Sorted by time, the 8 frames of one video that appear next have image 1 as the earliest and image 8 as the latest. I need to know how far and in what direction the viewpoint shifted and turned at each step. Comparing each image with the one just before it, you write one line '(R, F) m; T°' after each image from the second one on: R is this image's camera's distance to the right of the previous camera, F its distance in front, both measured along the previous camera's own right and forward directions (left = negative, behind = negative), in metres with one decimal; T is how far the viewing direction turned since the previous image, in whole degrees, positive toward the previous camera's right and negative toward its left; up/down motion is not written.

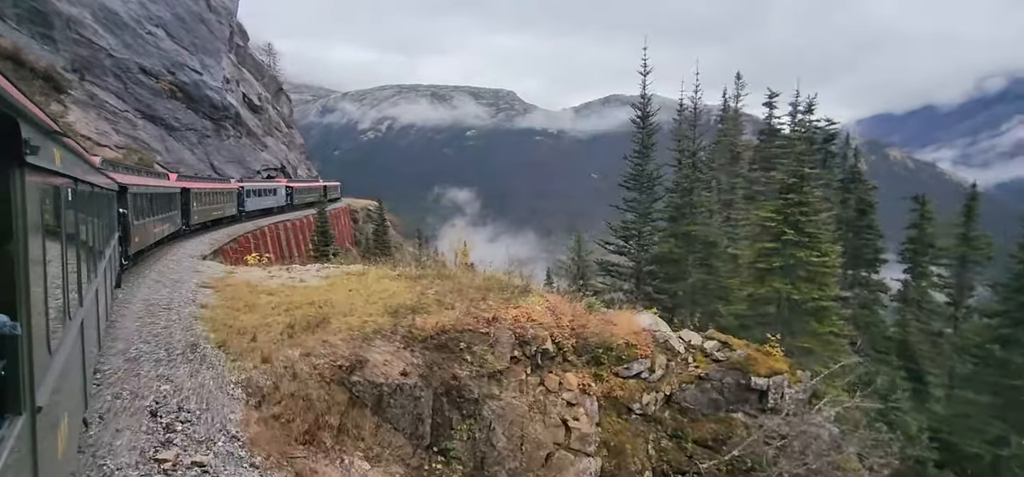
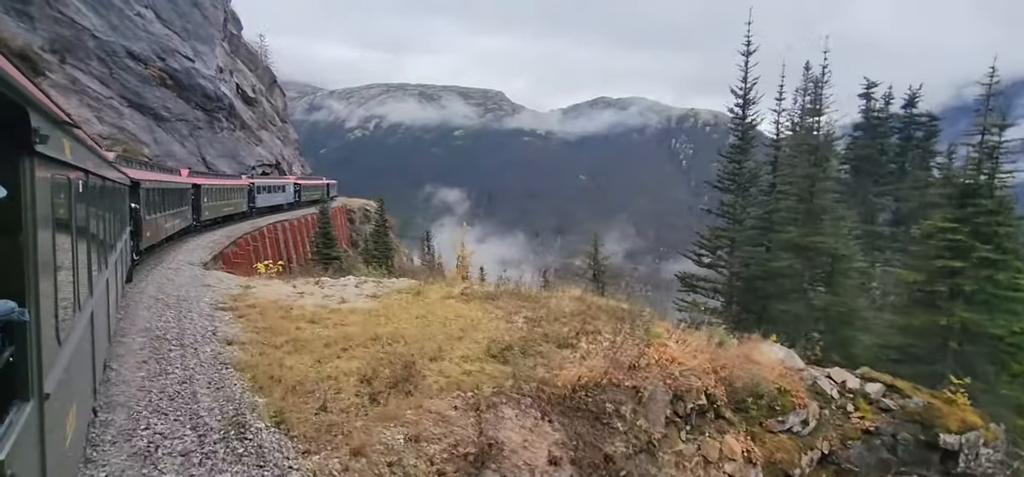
(-1.7, +2.1) m; +1°
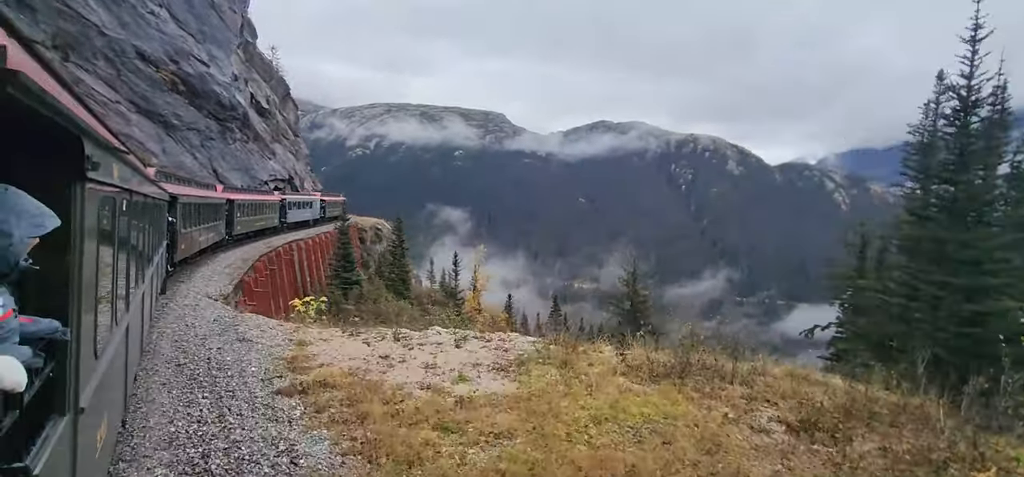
(-2.2, +2.7) m; 0°
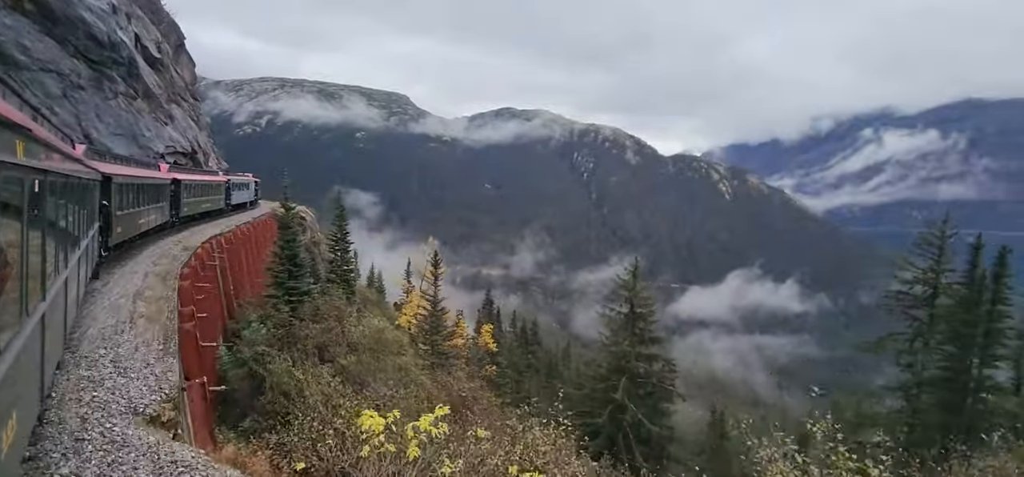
(-4.1, +6.2) m; +10°
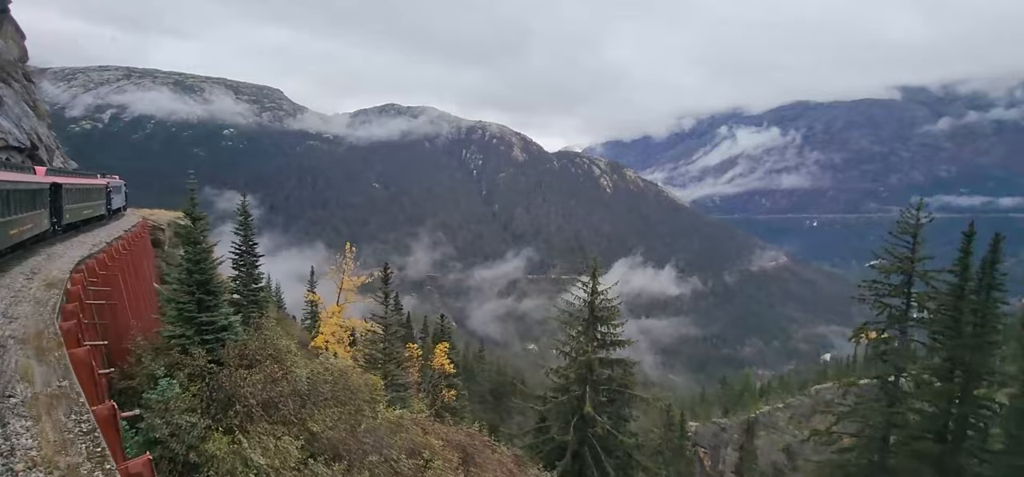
(-2.8, +3.4) m; +12°
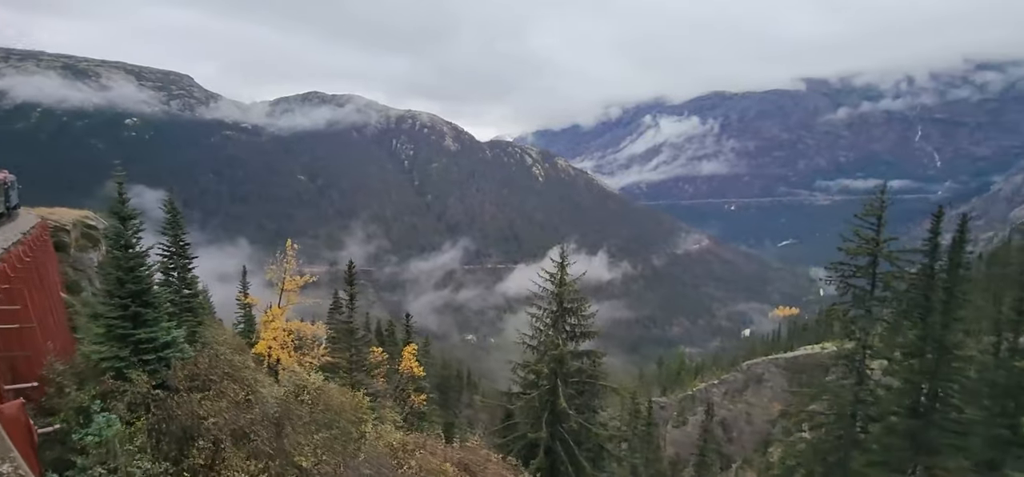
(-1.5, +1.3) m; +7°
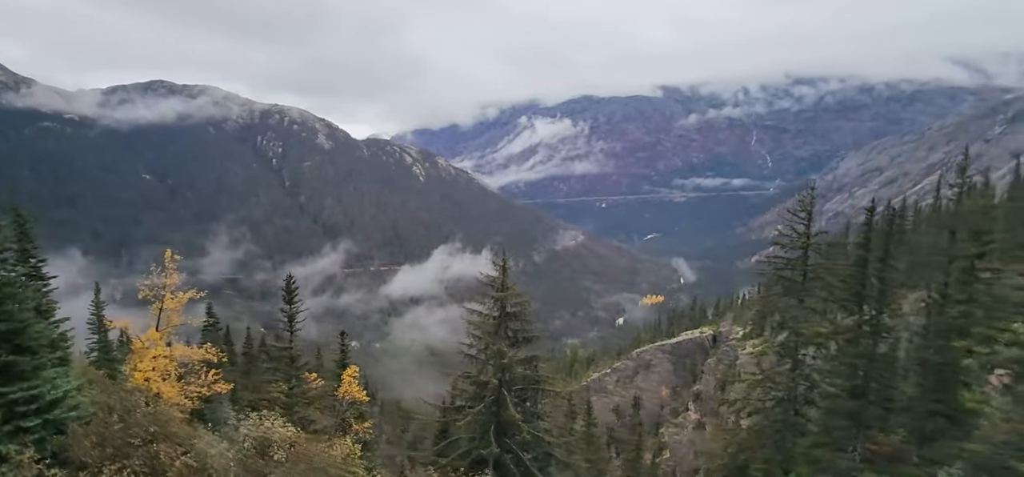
(-2.6, +1.9) m; +13°
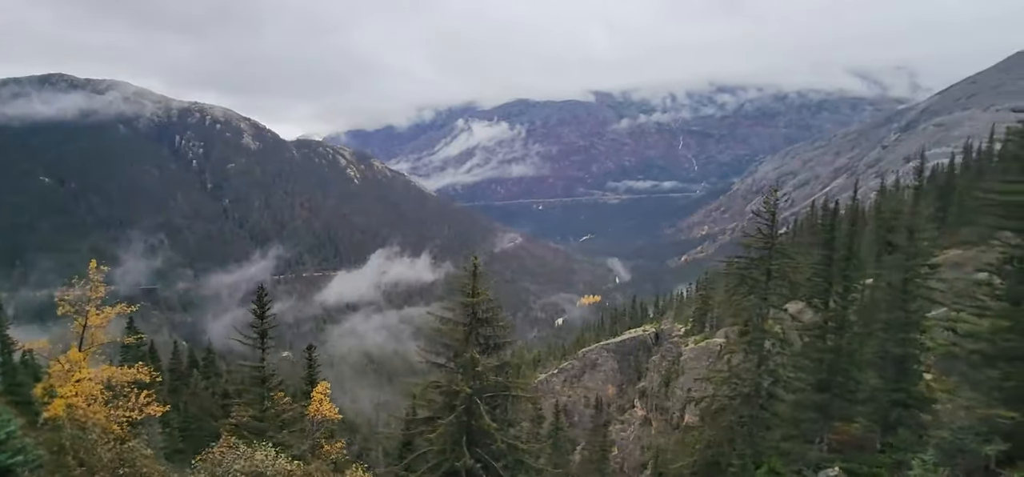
(-1.5, +0.7) m; +7°
